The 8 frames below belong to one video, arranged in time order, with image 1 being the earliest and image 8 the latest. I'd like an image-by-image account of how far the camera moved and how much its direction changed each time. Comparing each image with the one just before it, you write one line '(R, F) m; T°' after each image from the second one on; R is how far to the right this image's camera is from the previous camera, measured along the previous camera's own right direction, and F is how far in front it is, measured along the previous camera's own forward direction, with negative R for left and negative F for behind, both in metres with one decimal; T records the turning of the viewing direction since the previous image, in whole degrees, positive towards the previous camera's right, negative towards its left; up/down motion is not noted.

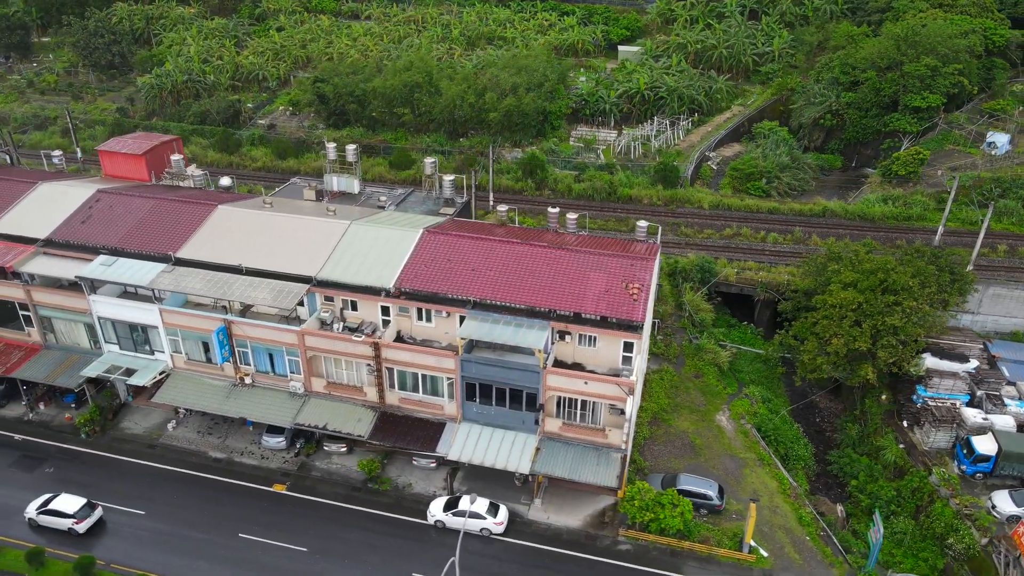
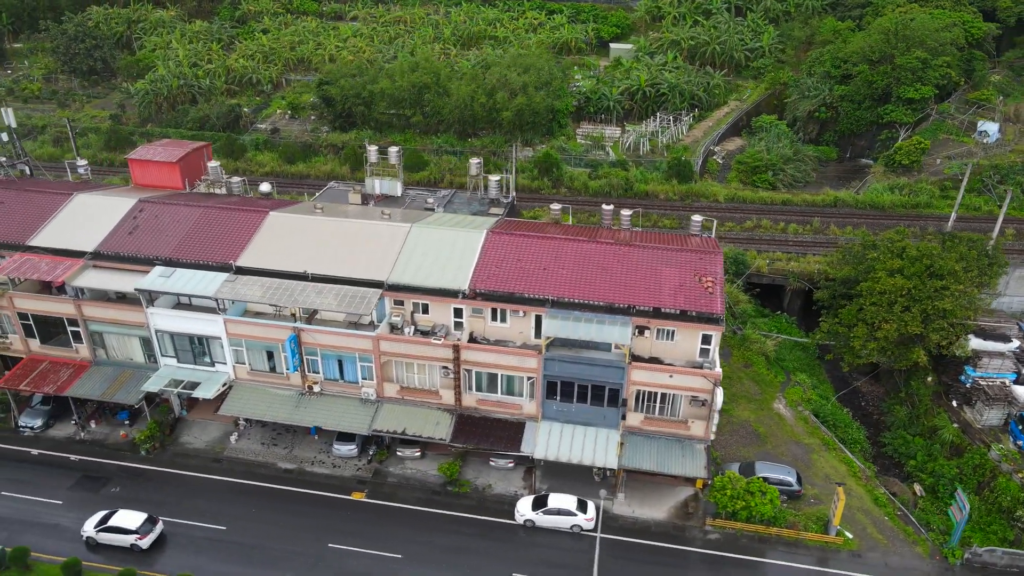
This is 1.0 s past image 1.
(-5.3, 0.0) m; +3°
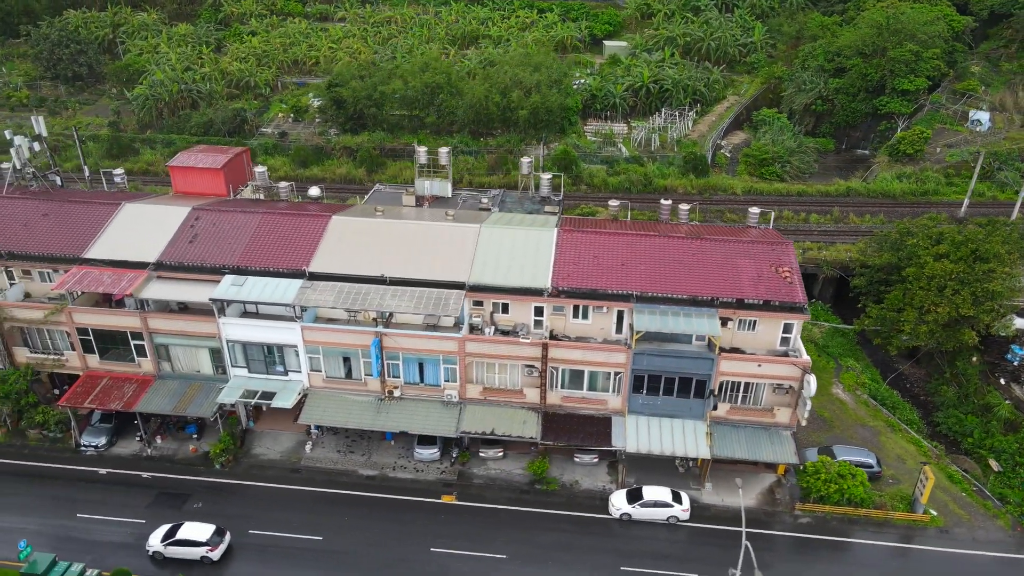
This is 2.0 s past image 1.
(-5.7, +0.1) m; +3°
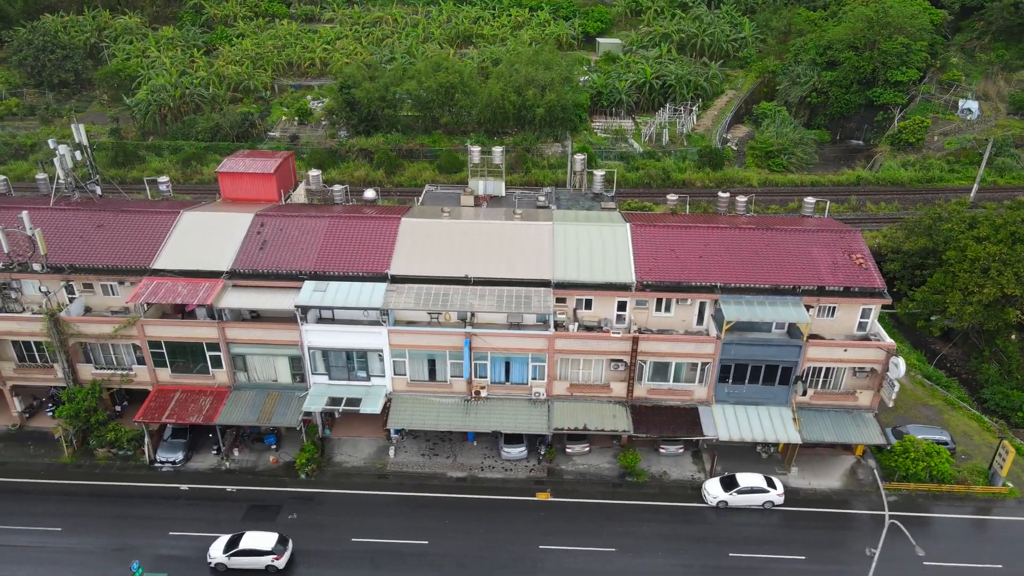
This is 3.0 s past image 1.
(-6.0, +0.1) m; +4°
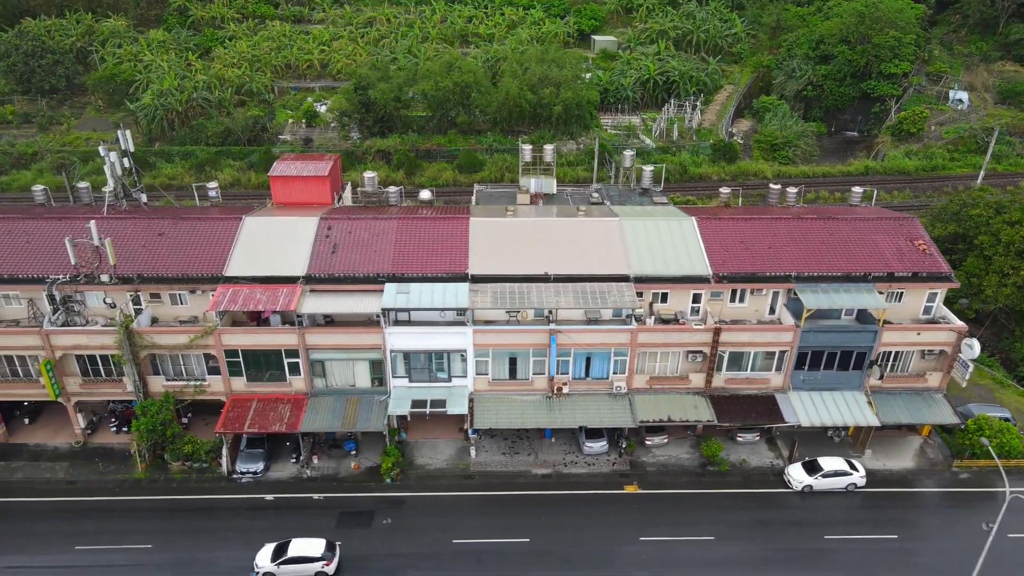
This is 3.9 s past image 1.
(-5.6, 0.0) m; +3°
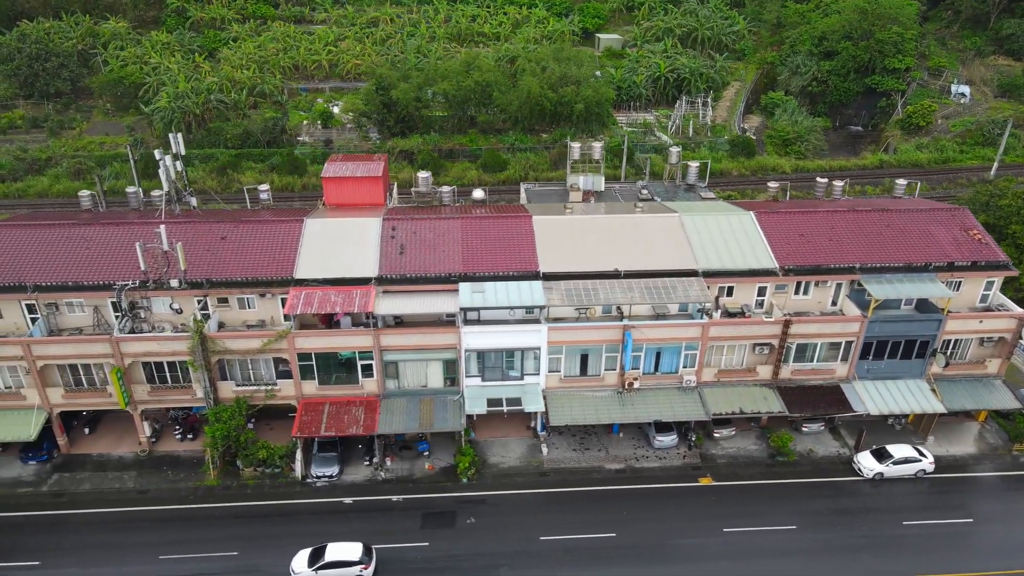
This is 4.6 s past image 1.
(-4.5, 0.0) m; +2°
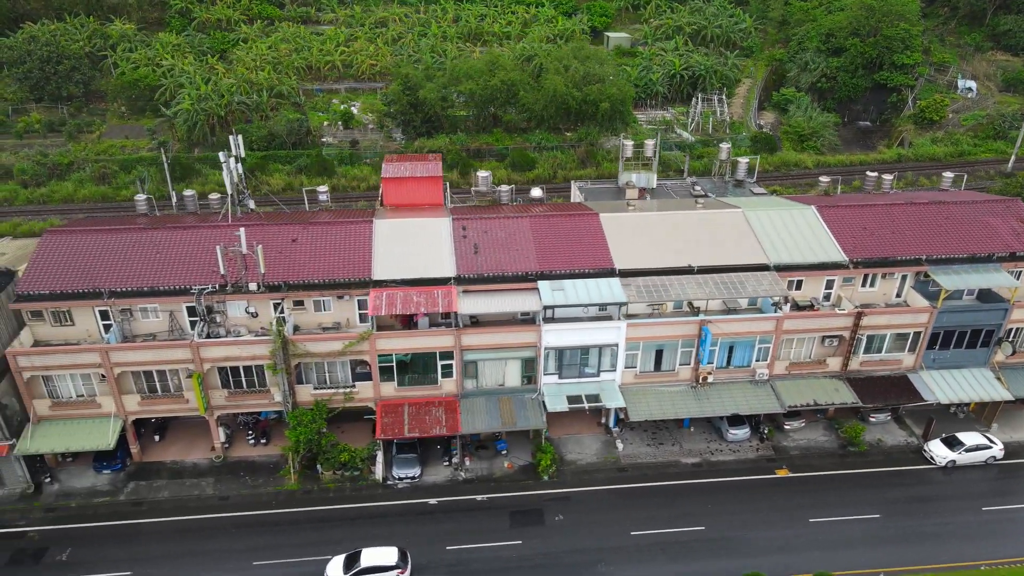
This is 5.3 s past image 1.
(-4.6, 0.0) m; +2°
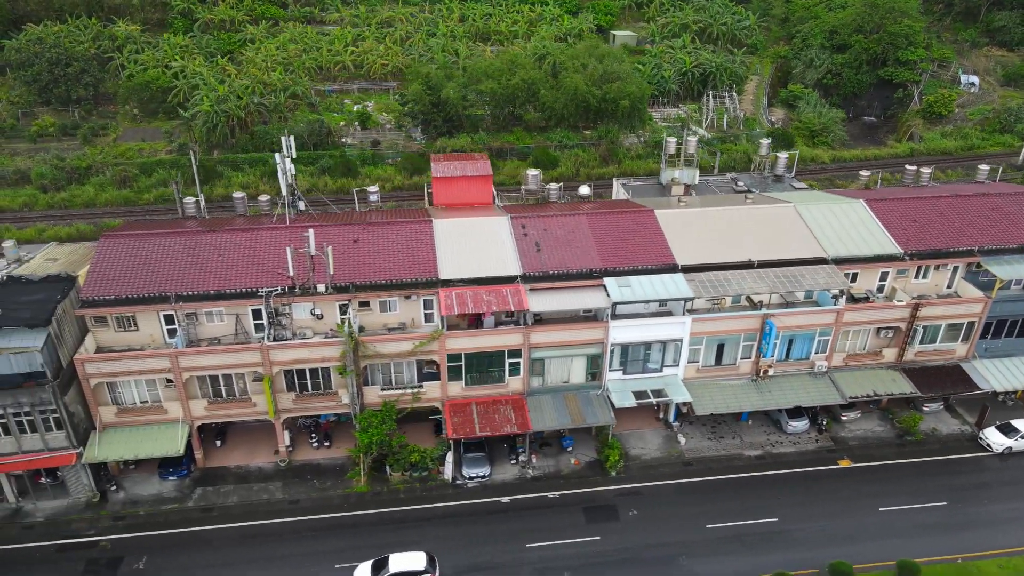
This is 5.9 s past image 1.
(-4.0, 0.0) m; +2°
